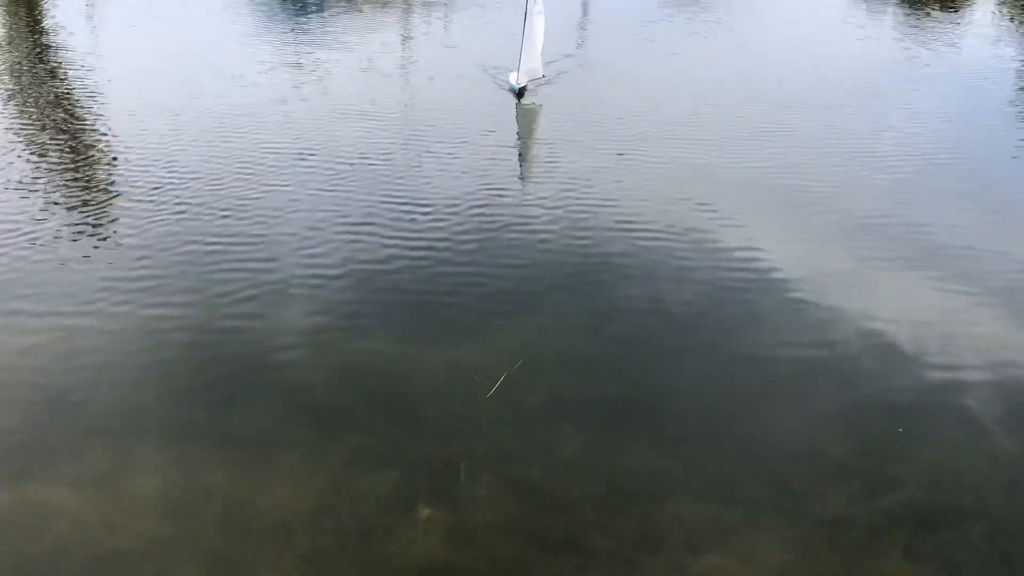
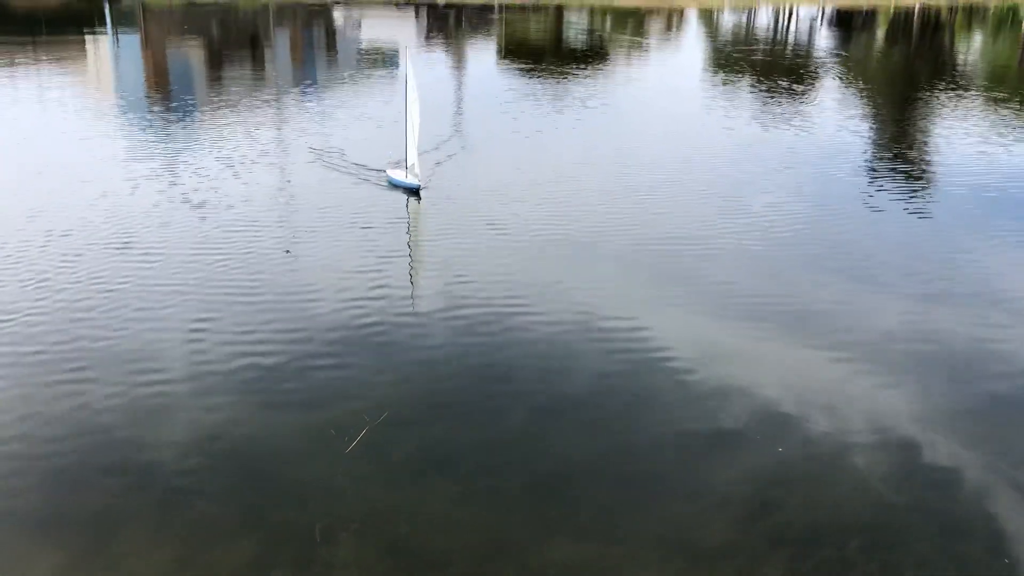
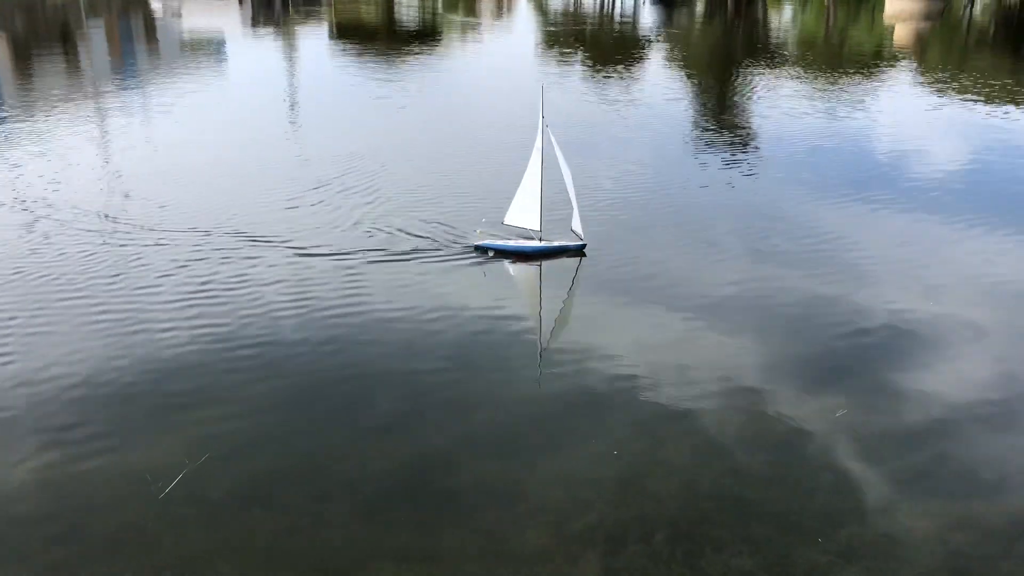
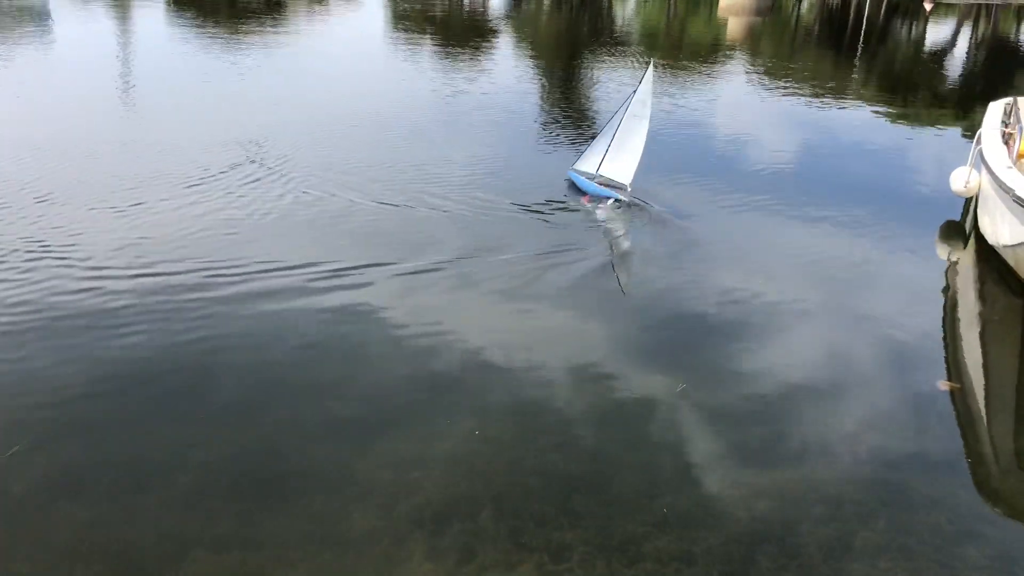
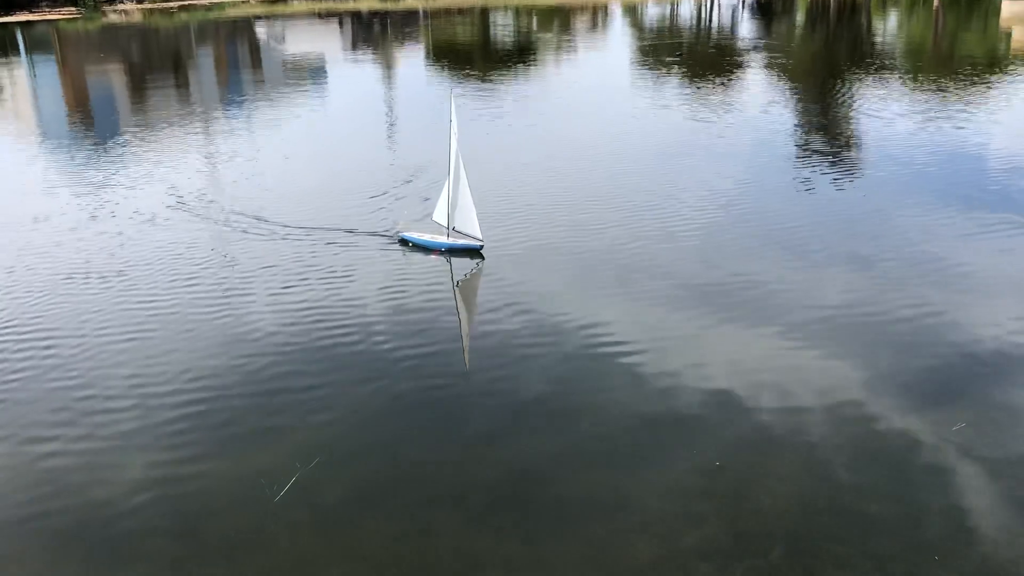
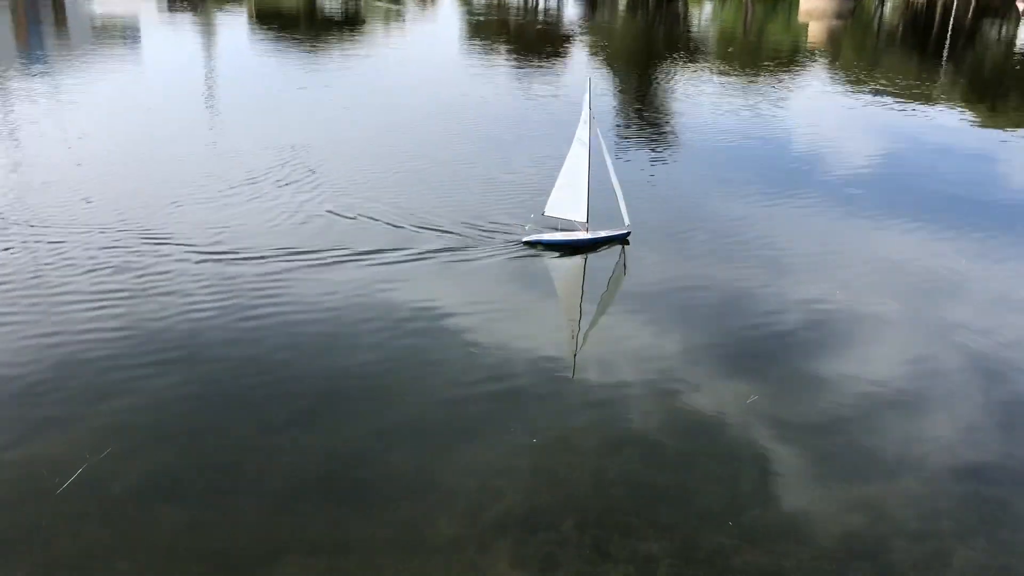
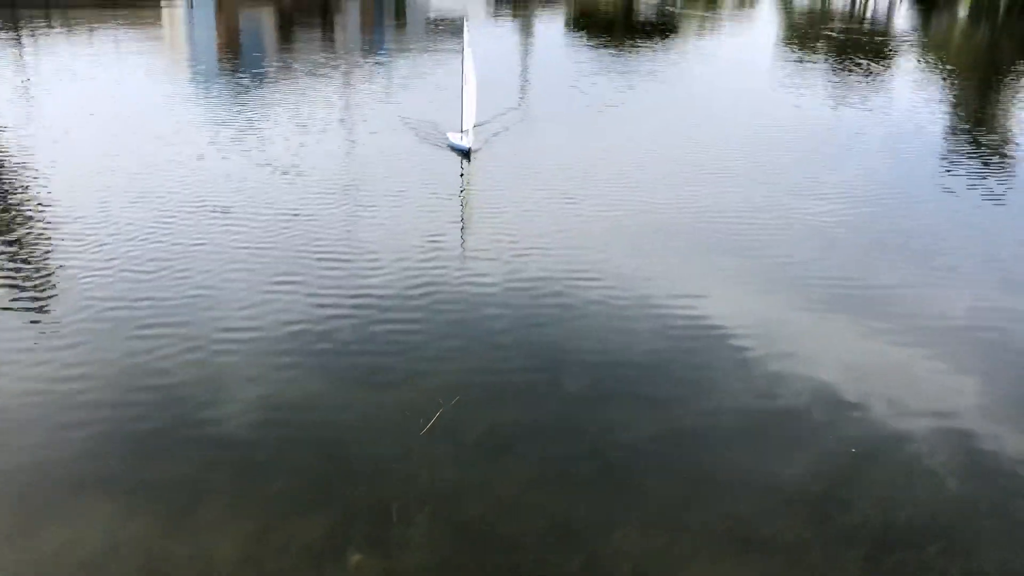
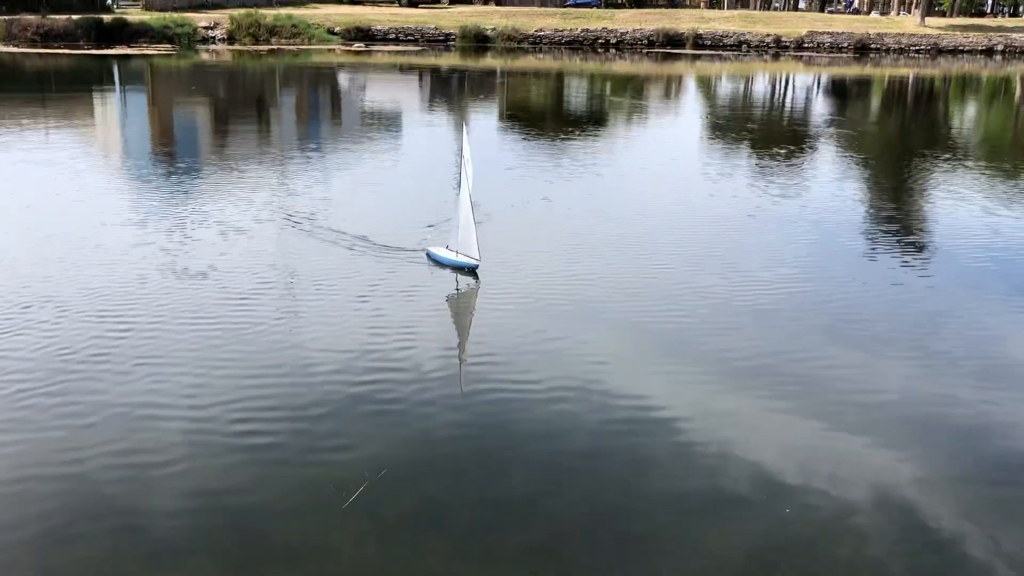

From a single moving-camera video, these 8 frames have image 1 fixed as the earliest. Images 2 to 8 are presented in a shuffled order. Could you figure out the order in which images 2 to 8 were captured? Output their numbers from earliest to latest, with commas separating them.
7, 2, 8, 5, 3, 6, 4
